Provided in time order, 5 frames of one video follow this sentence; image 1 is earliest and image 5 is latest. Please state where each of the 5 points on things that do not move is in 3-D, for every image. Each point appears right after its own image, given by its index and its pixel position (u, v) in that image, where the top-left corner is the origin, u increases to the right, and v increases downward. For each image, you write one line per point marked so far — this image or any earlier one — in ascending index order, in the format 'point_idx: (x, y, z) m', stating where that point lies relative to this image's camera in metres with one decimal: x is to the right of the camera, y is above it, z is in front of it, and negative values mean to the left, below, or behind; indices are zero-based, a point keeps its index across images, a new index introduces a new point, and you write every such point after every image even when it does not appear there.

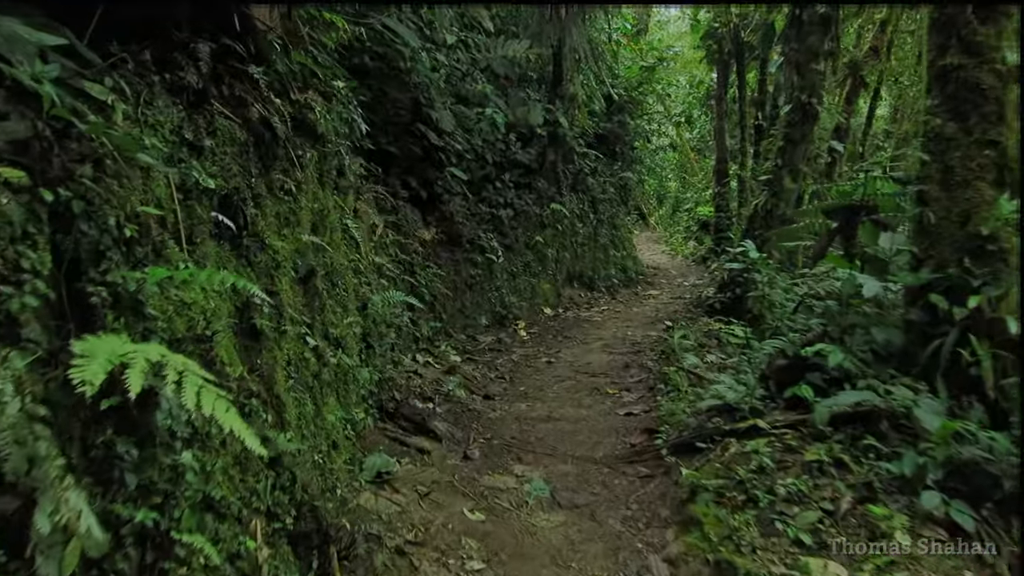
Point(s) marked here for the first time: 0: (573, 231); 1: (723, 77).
0: (+0.8, +0.7, +9.5) m
1: (+3.7, +3.8, +13.2) m
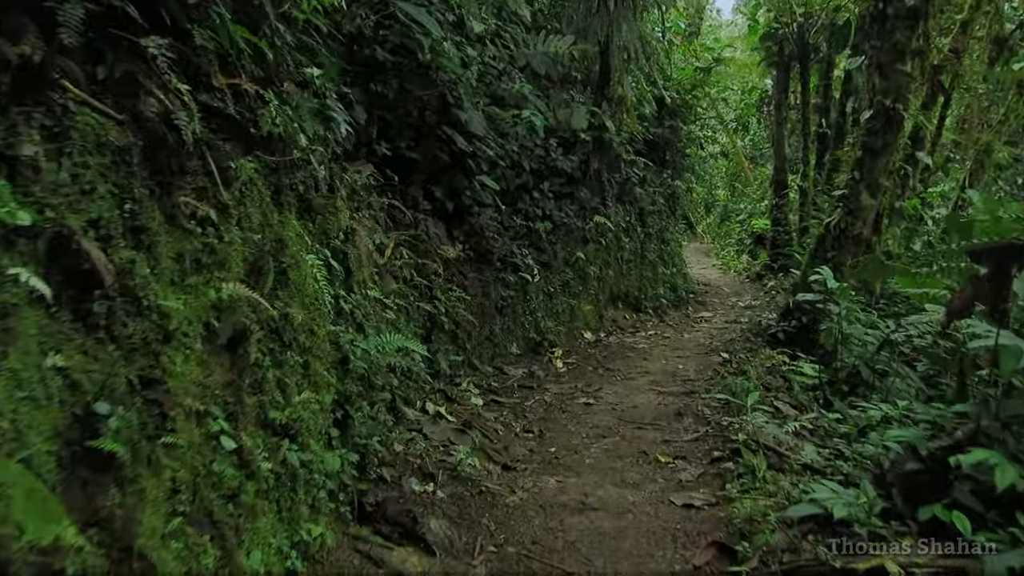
0: (+1.2, +0.5, +8.6) m
1: (+4.5, +3.4, +12.2) m
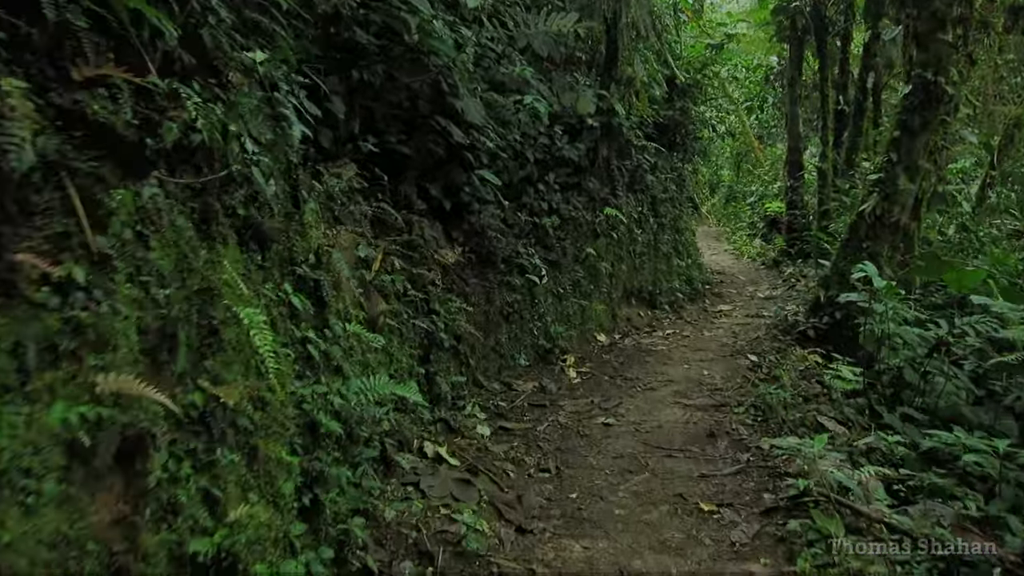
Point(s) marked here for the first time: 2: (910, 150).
0: (+1.3, +0.5, +8.0) m
1: (+4.4, +3.6, +11.5) m
2: (+3.3, +1.1, +6.1) m
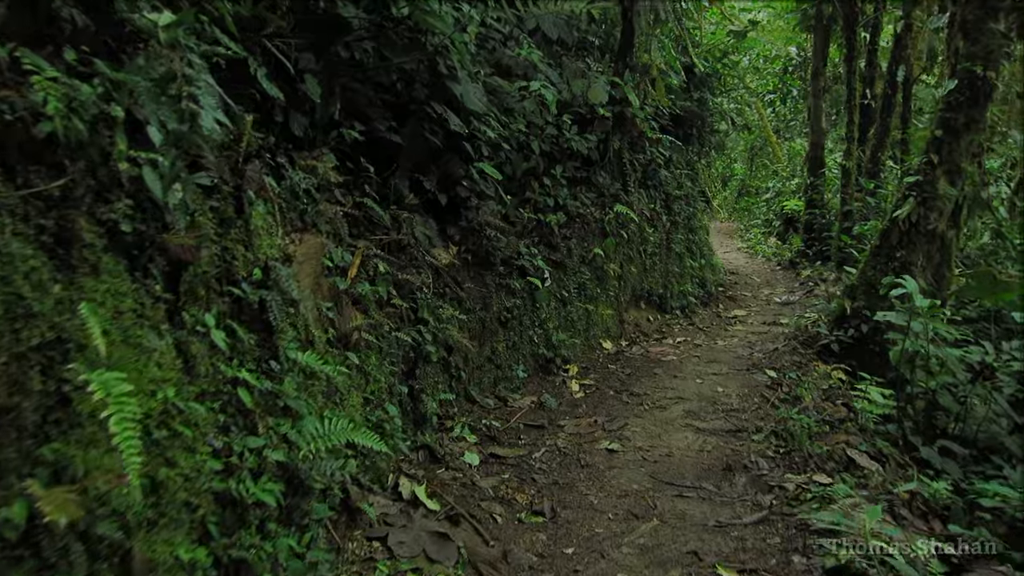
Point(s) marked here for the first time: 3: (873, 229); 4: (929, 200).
0: (+1.3, +0.5, +7.5) m
1: (+4.6, +3.6, +10.9) m
2: (+3.3, +1.0, +5.6) m
3: (+4.2, +0.7, +8.7) m
4: (+3.2, +0.7, +5.7) m
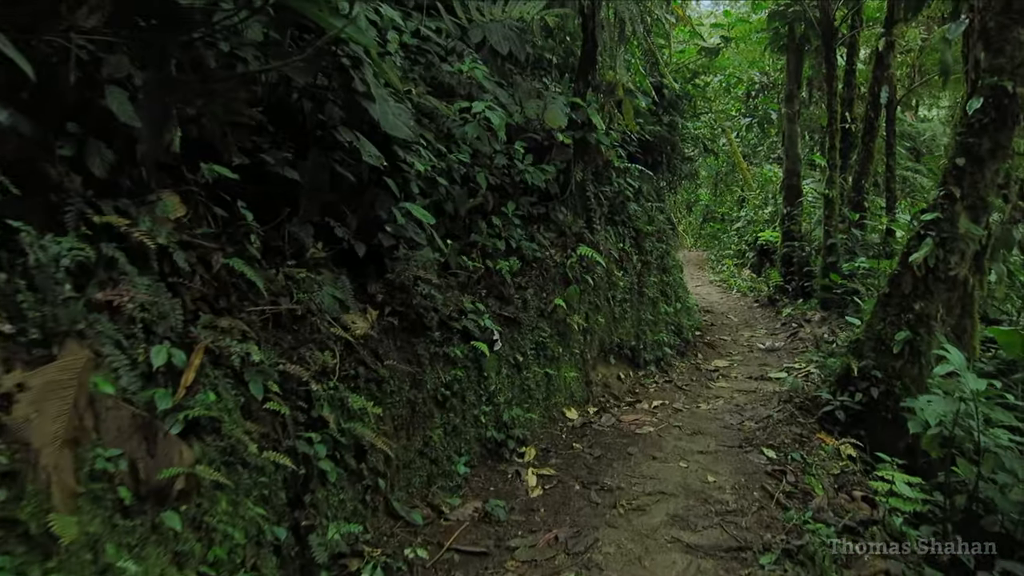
0: (+0.9, 0.0, +6.5) m
1: (+3.9, +3.0, +10.2) m
2: (+2.9, +0.7, +4.7) m
3: (+3.7, +0.2, +7.8) m
4: (+2.8, +0.3, +4.8) m
